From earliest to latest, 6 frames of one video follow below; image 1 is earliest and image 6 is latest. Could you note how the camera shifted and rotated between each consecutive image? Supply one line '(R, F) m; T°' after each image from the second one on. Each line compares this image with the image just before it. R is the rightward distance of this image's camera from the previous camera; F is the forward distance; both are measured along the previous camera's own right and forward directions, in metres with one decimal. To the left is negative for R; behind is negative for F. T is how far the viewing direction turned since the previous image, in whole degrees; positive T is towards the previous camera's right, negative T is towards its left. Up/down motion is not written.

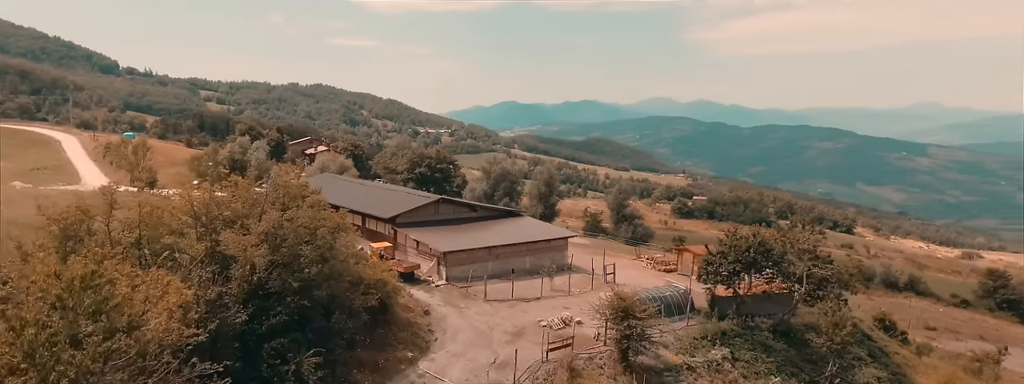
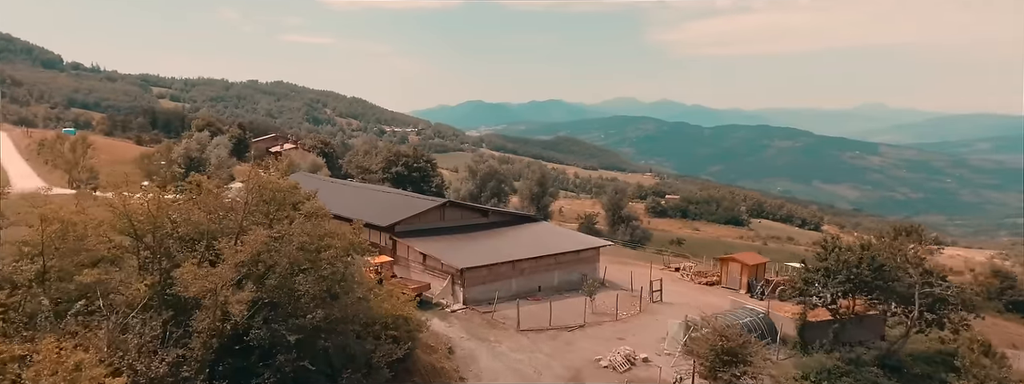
(-1.9, +4.4) m; +3°
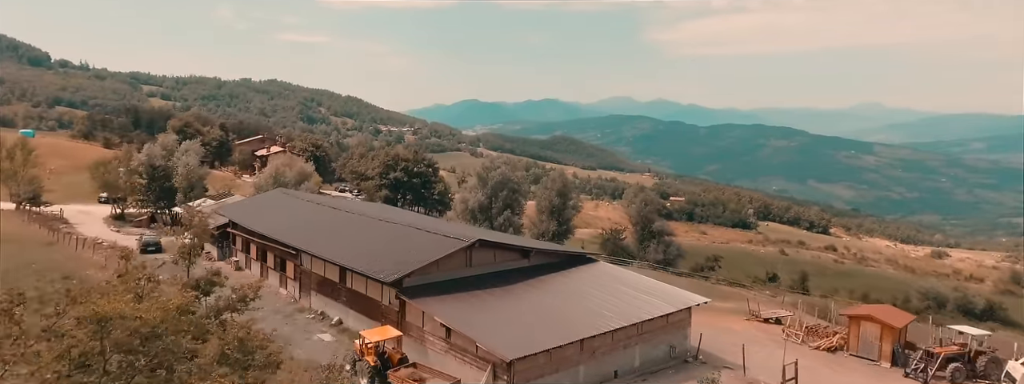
(-1.5, +6.5) m; 0°
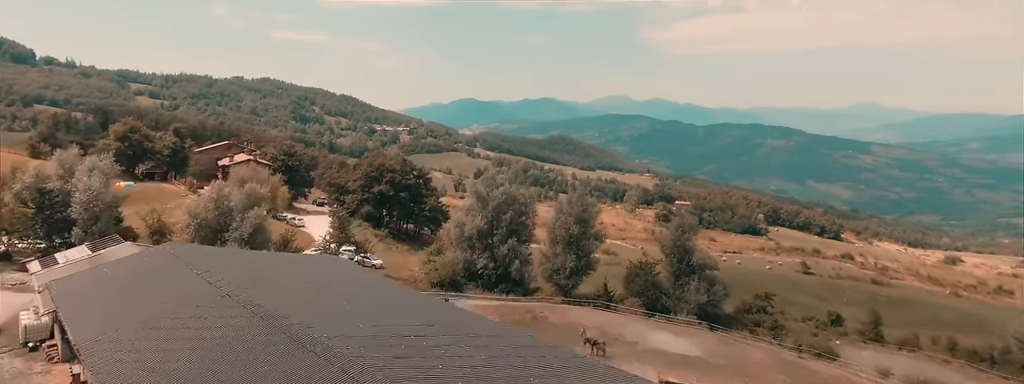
(-0.6, +9.0) m; 0°
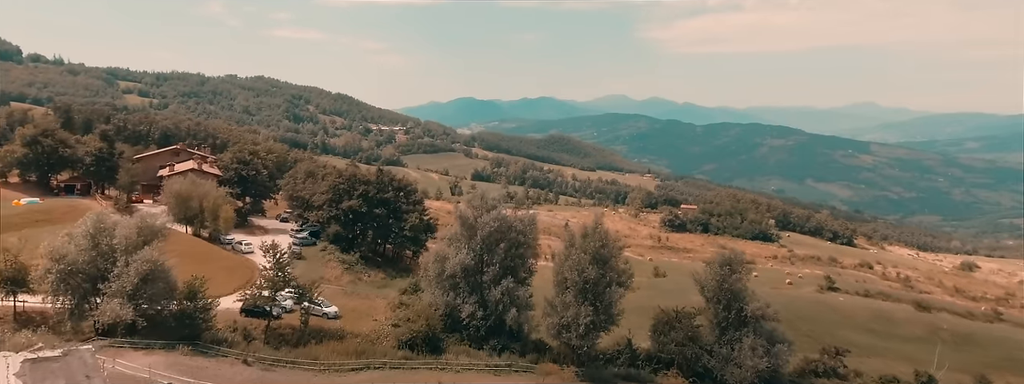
(+0.1, +9.1) m; 0°
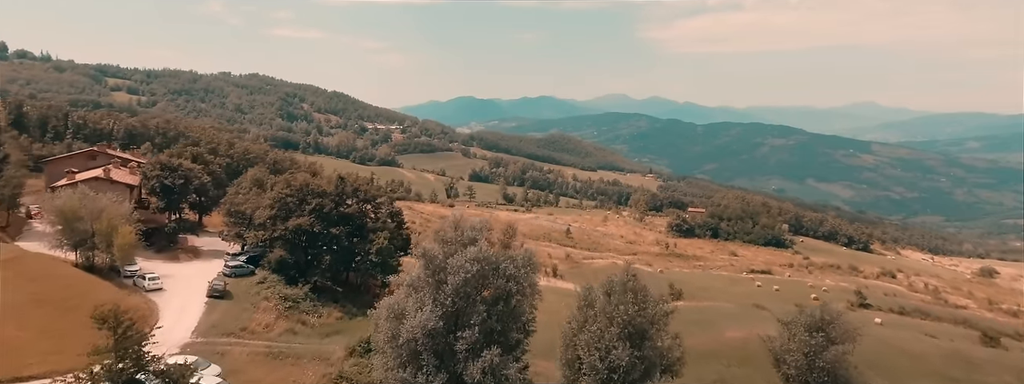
(+0.4, +9.7) m; 0°
